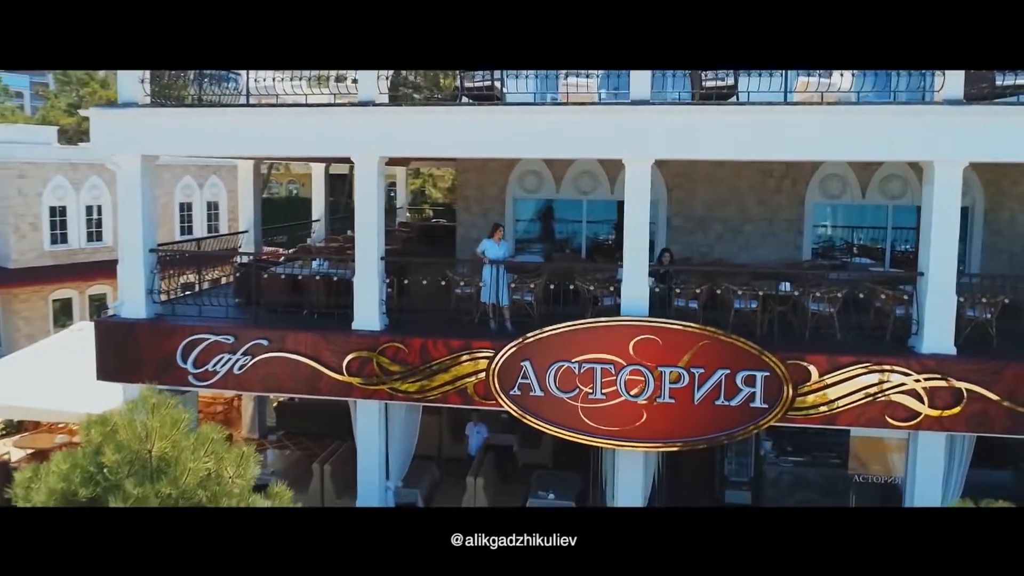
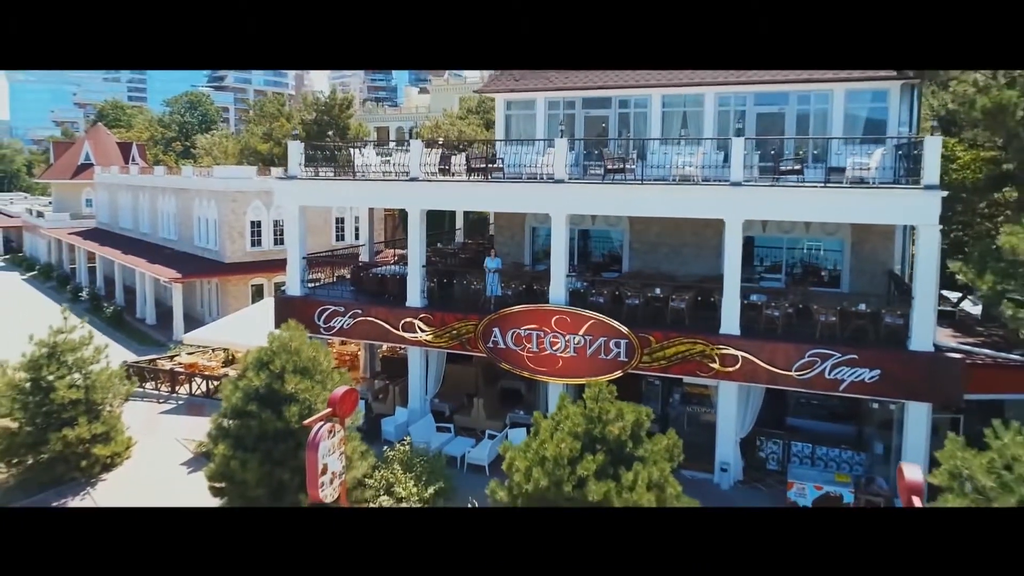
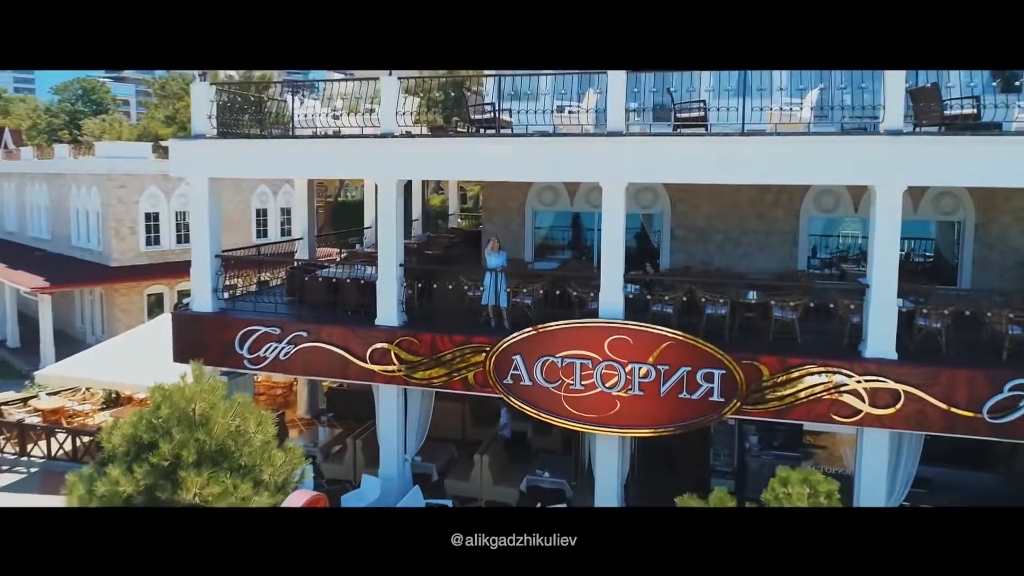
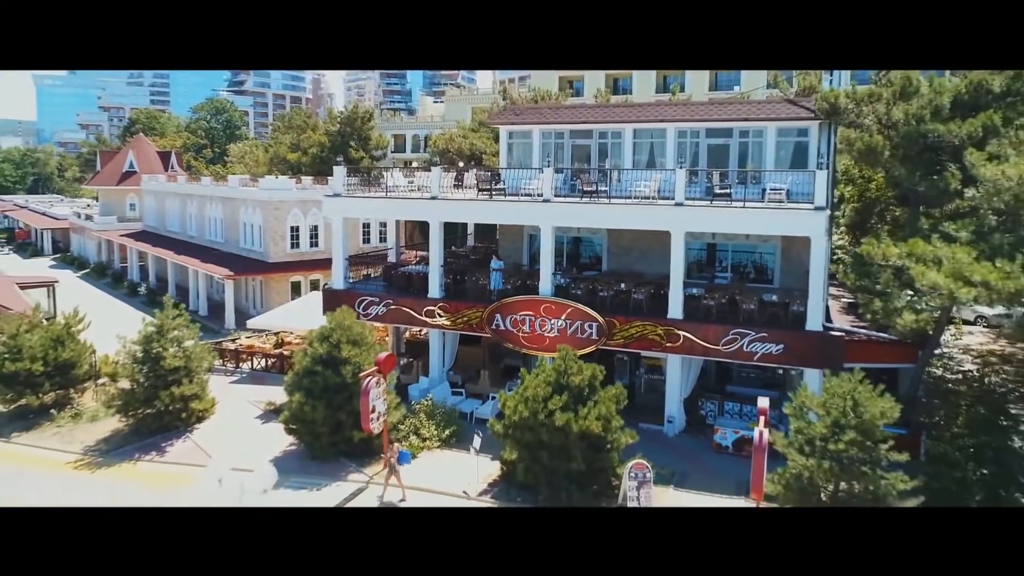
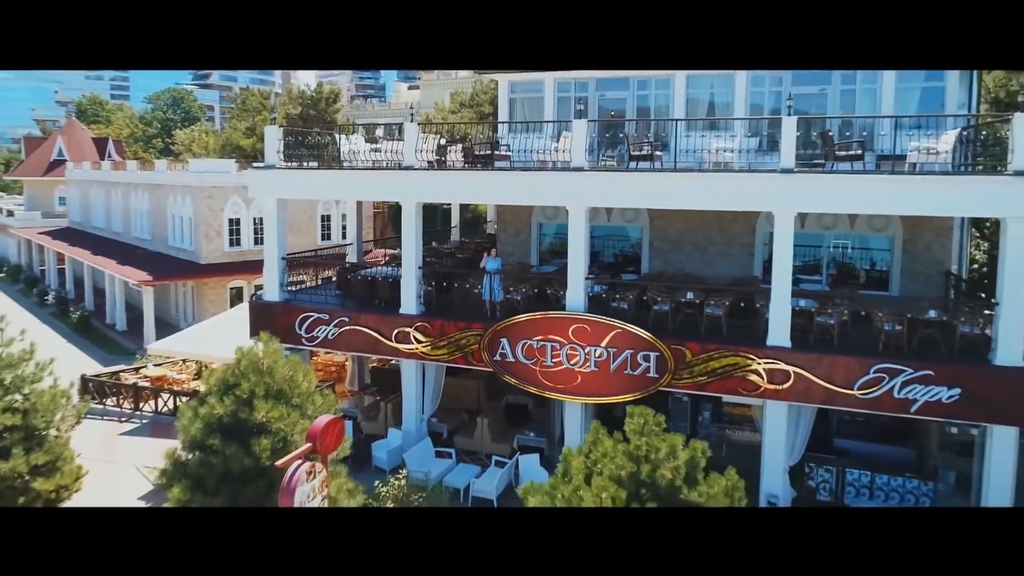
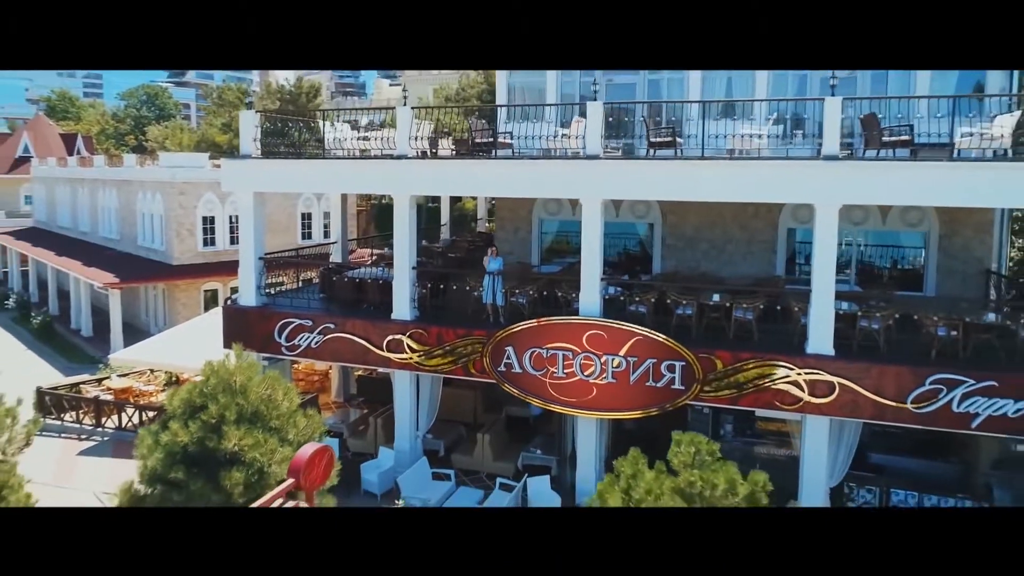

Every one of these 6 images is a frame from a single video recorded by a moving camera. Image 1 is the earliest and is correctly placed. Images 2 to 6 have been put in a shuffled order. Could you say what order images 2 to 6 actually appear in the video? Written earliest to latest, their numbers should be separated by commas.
3, 6, 5, 2, 4
